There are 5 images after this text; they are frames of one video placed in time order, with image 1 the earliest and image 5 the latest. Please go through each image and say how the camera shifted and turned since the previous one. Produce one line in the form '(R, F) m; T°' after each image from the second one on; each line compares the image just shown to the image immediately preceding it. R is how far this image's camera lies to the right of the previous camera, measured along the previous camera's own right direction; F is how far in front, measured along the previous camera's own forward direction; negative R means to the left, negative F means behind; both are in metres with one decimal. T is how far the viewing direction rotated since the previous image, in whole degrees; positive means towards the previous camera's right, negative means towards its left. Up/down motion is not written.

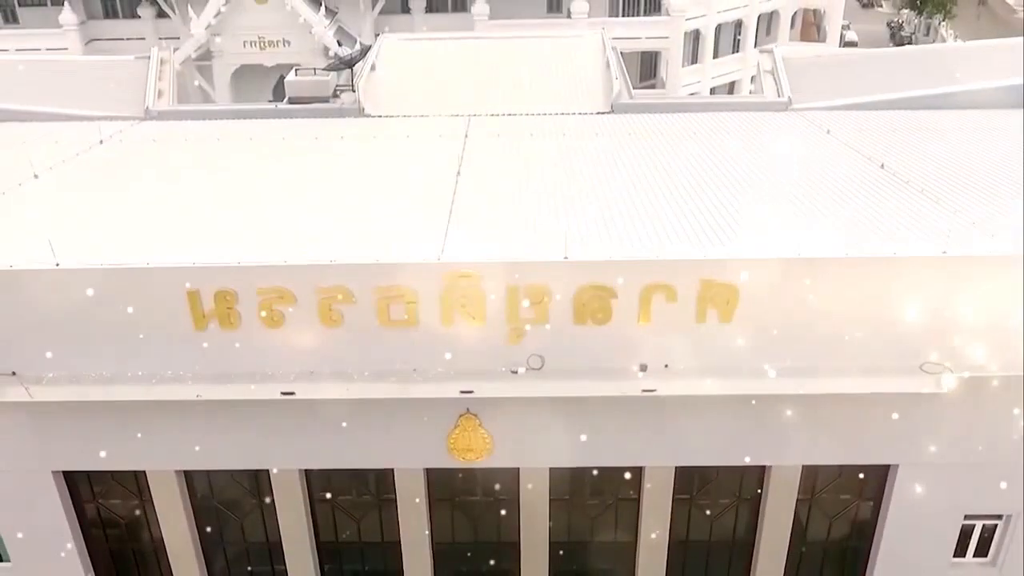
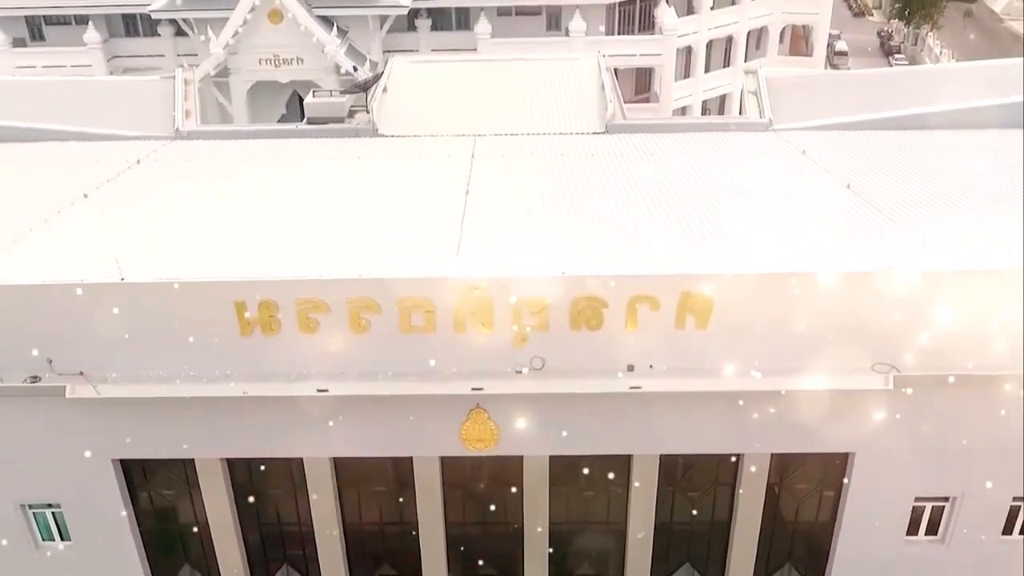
(0.0, -0.9) m; 0°
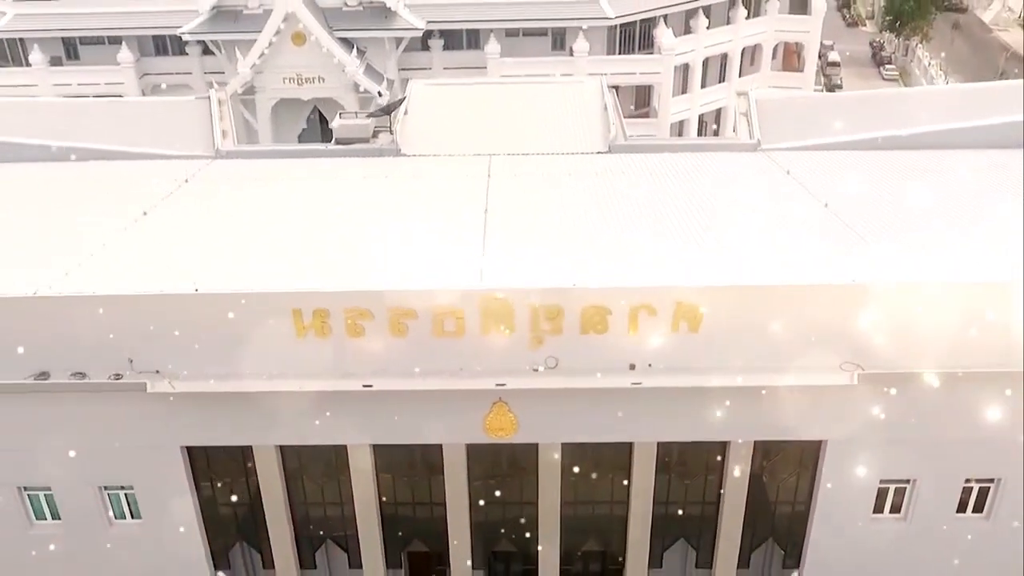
(-0.2, -1.1) m; 0°
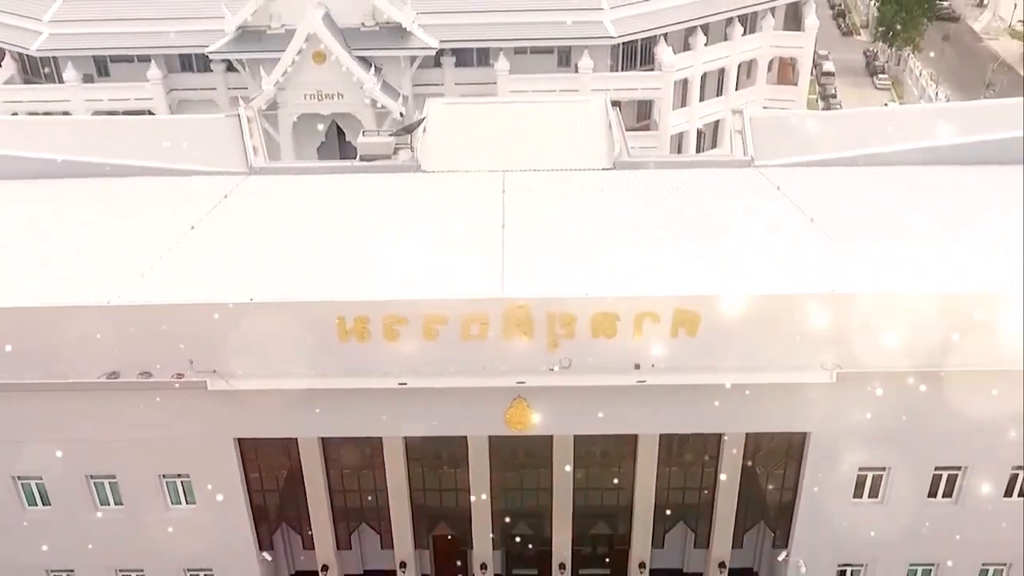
(-0.2, -1.0) m; 0°
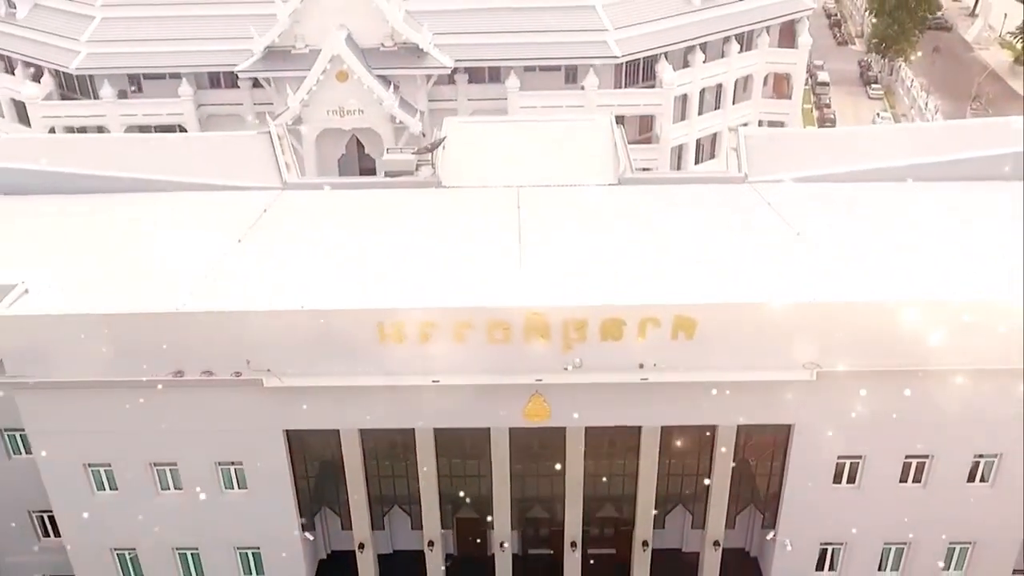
(-0.2, -1.2) m; 0°
